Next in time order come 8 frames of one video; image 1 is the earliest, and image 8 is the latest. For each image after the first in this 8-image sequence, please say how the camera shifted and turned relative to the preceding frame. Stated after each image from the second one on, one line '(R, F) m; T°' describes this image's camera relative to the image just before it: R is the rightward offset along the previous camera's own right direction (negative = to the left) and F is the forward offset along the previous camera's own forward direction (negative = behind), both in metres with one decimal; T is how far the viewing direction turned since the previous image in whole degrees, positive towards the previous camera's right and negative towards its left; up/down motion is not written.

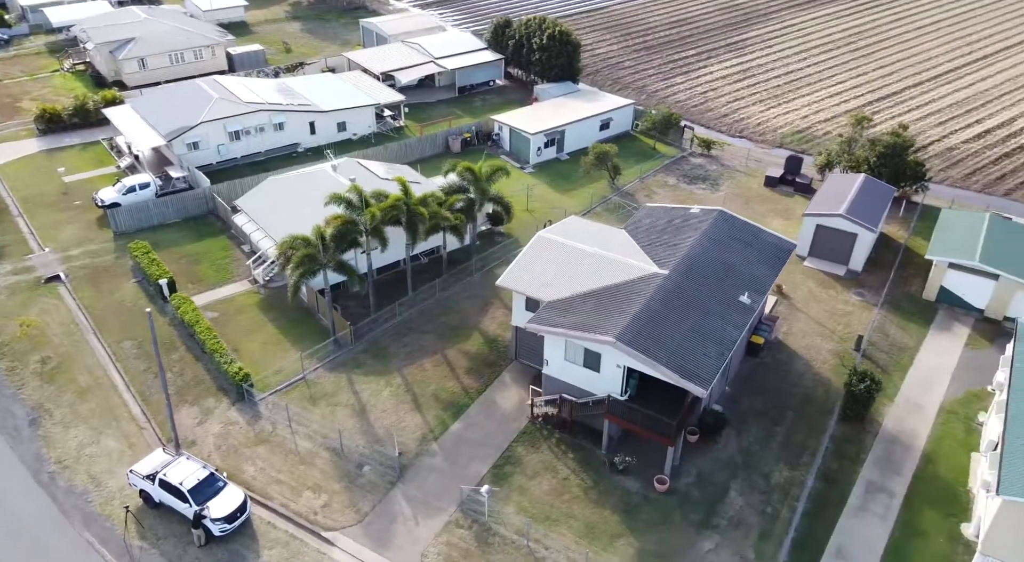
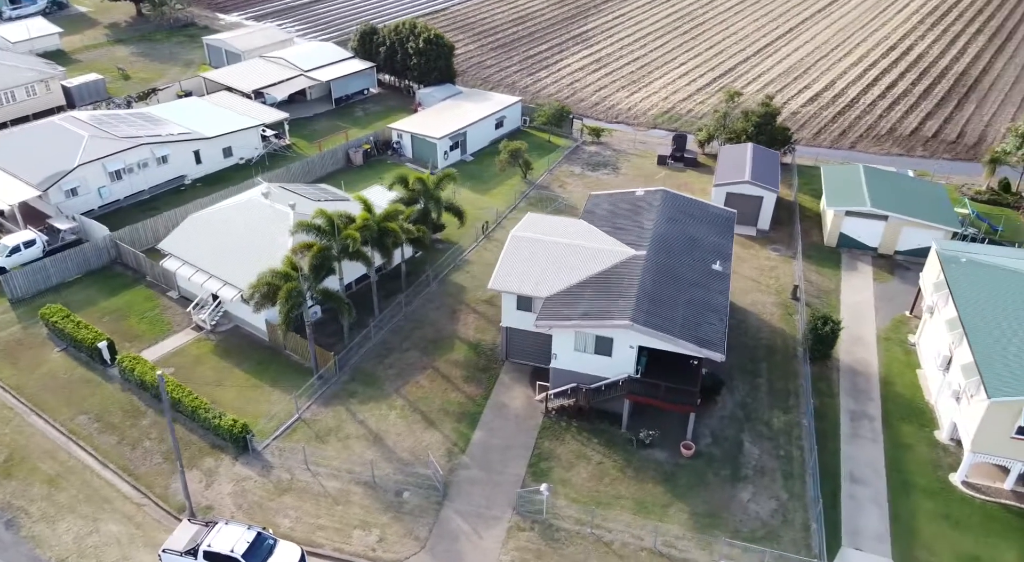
(-5.7, +0.5) m; +13°
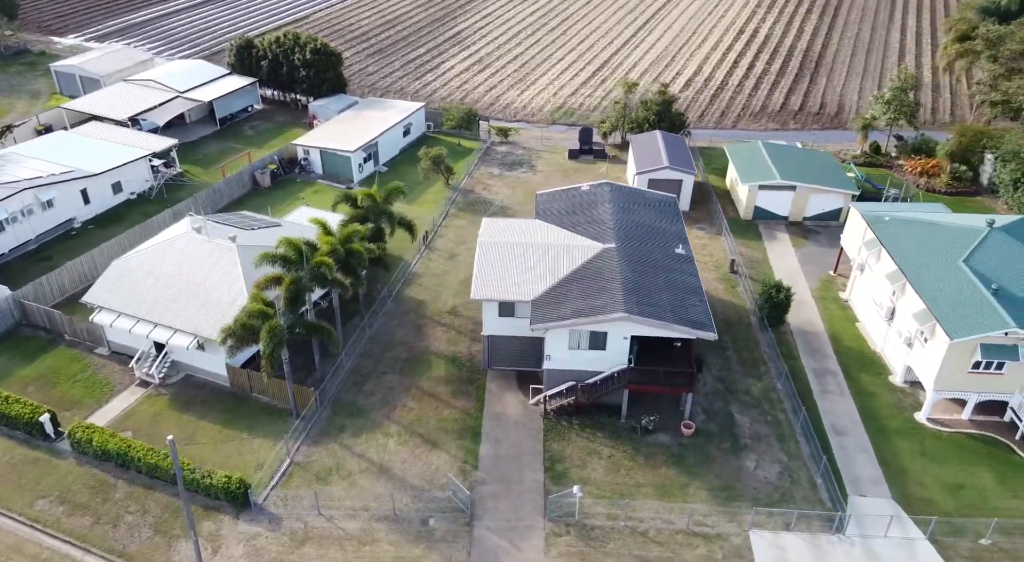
(-4.1, +0.7) m; +10°
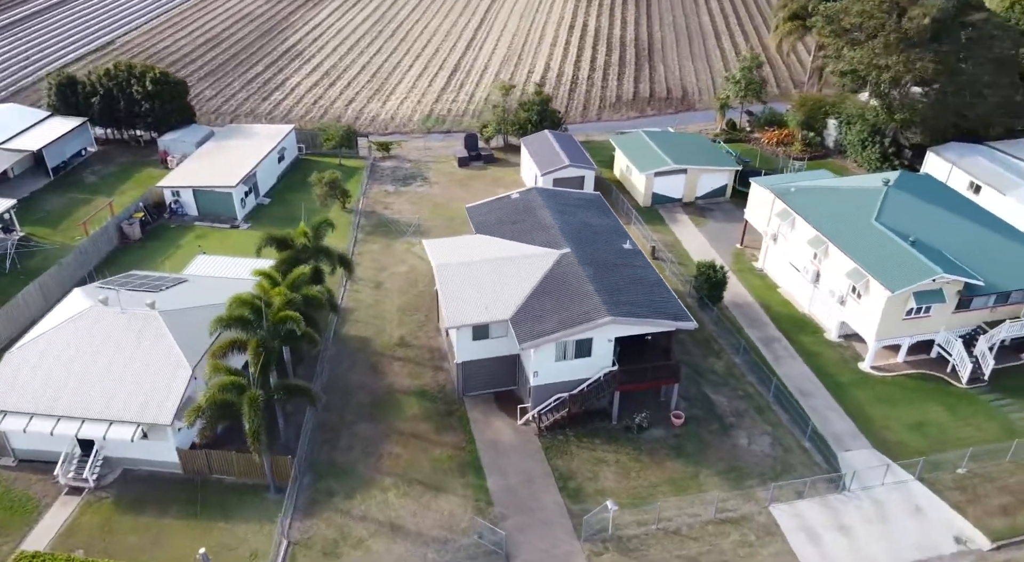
(-4.7, +1.5) m; +13°
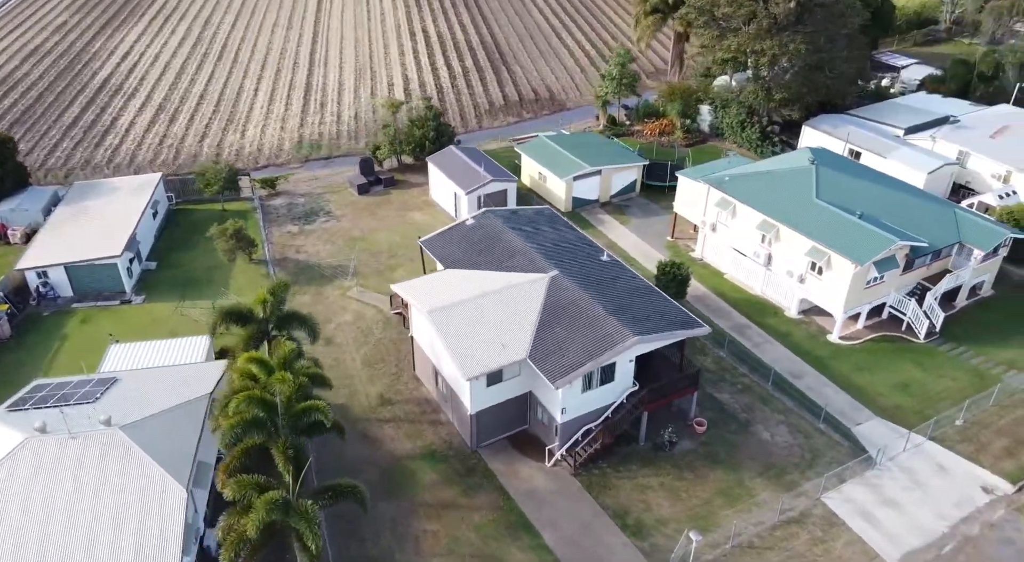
(-5.6, +2.5) m; +13°
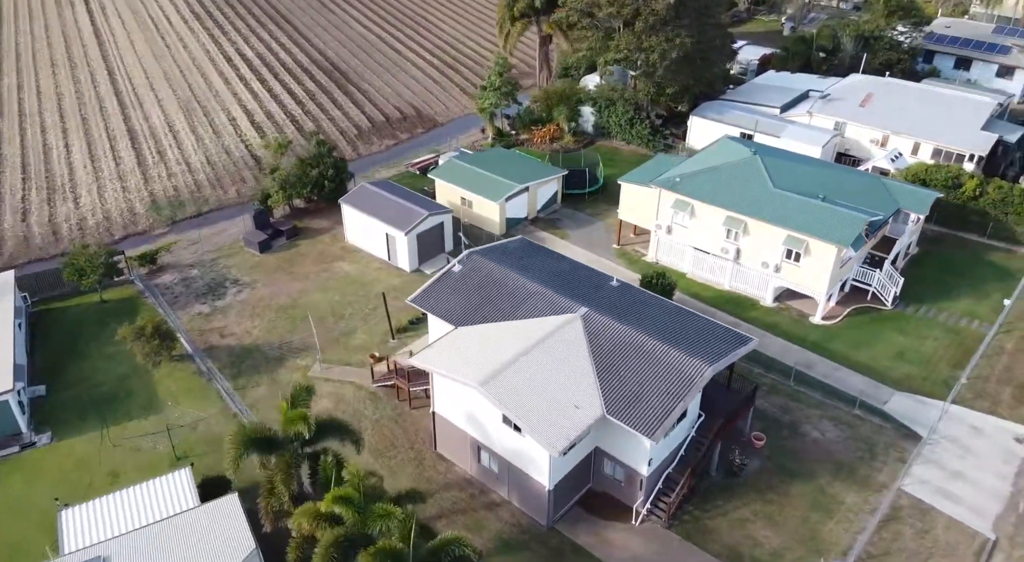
(-7.0, +3.7) m; +15°
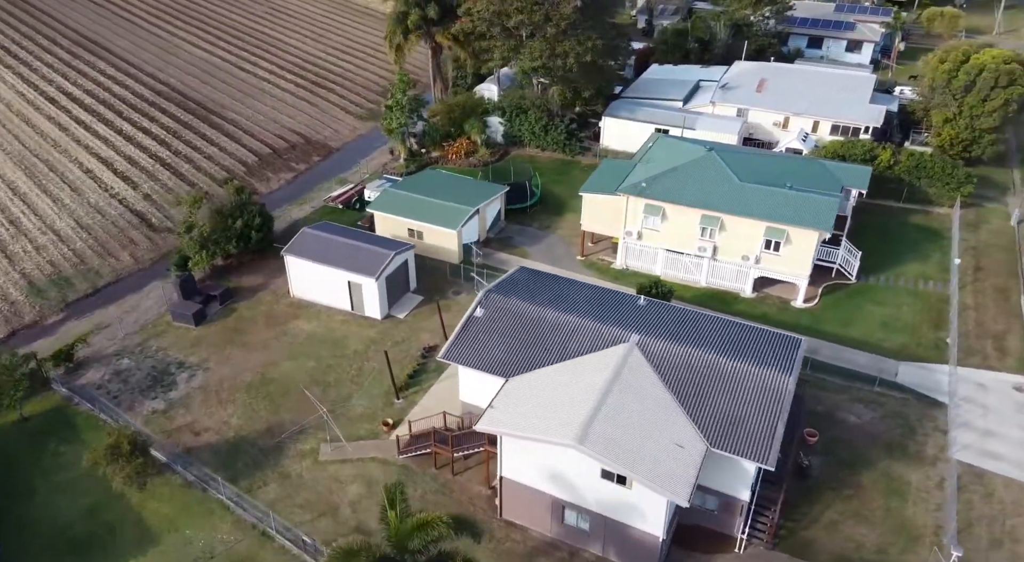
(-6.5, +2.6) m; +13°
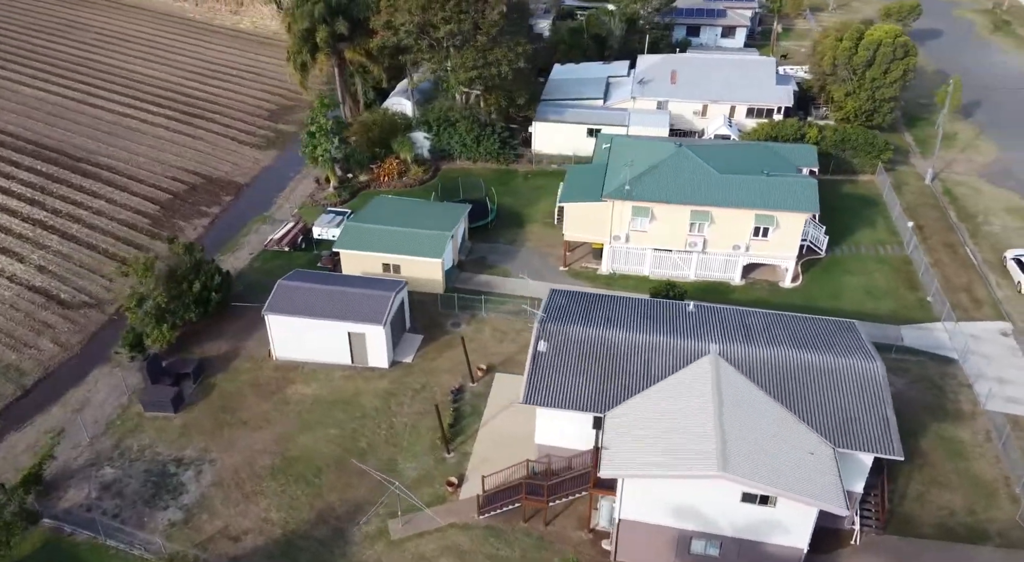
(-7.0, +2.2) m; +12°
